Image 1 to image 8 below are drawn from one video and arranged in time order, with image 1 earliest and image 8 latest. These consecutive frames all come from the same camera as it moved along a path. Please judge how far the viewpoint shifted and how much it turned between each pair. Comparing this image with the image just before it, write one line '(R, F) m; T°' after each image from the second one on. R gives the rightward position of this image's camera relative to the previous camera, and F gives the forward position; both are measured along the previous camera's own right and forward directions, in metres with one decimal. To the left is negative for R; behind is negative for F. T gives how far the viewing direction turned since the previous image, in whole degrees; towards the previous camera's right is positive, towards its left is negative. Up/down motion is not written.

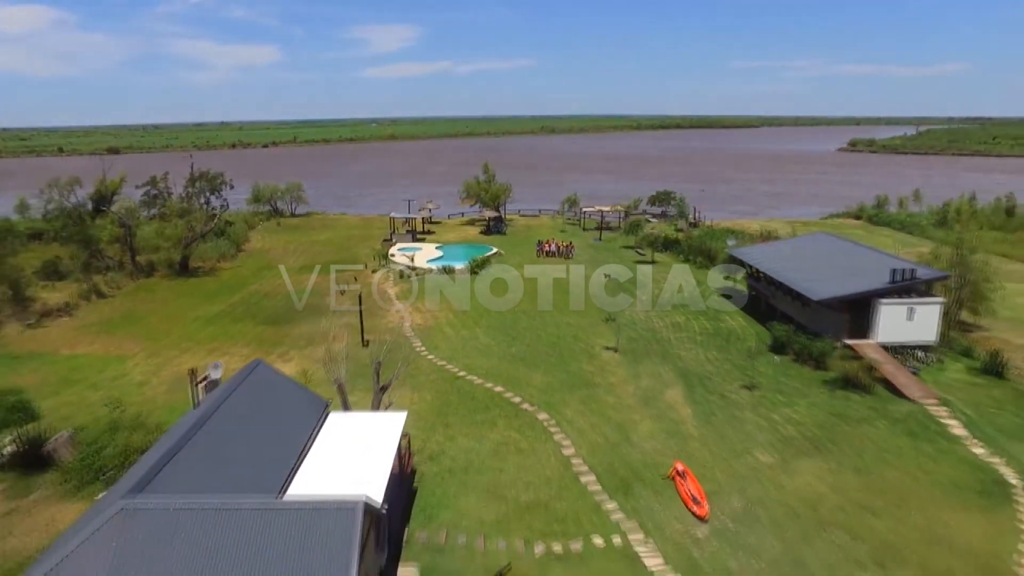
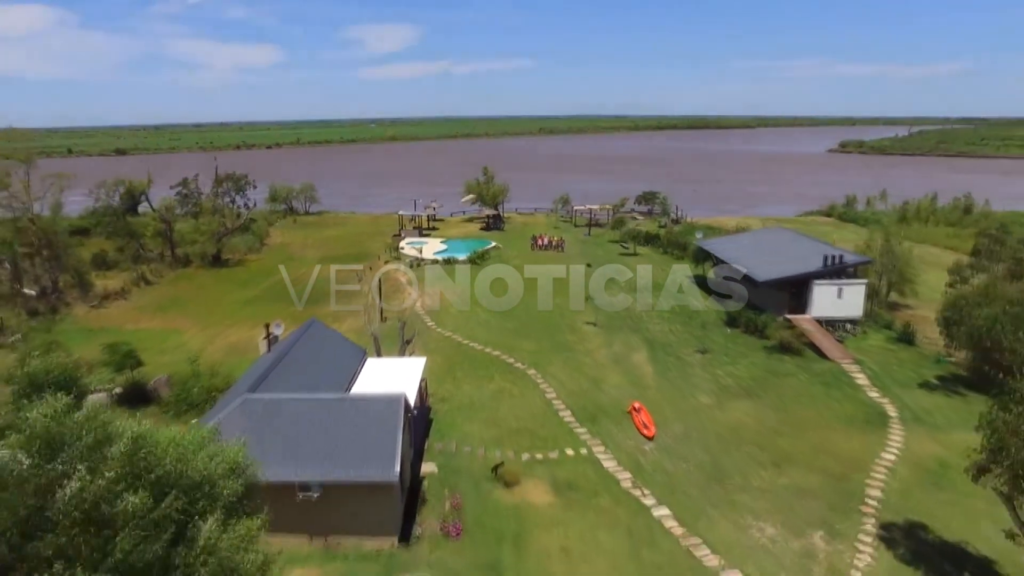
(+0.2, -5.2) m; 0°
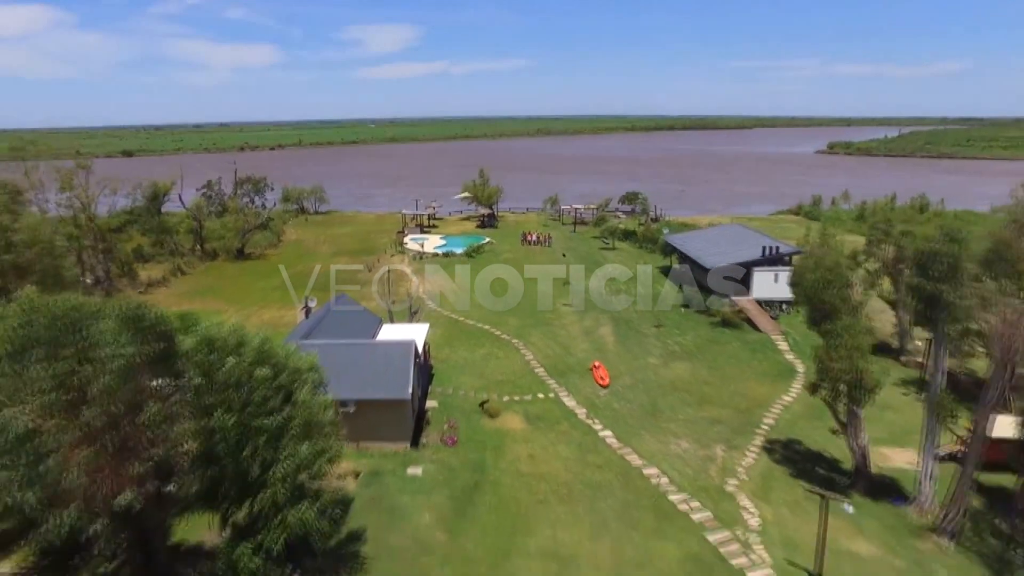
(+0.5, -5.9) m; 0°
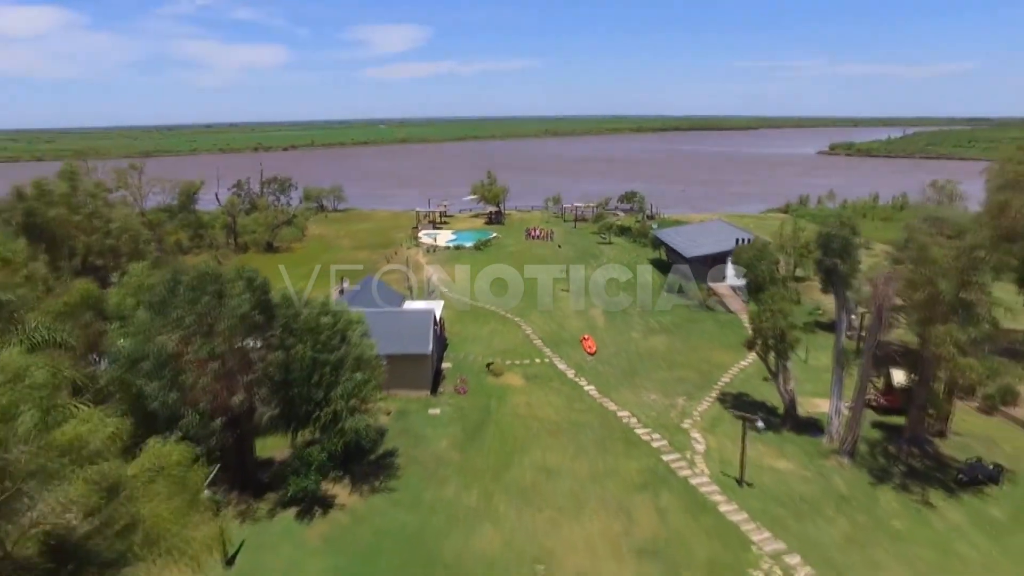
(+0.3, -5.1) m; -1°
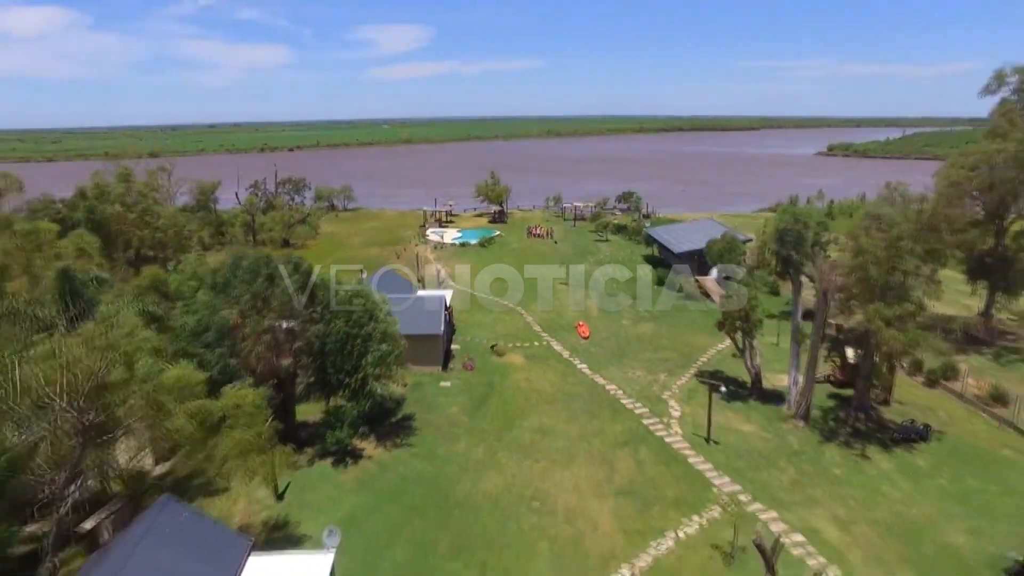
(0.0, -3.6) m; 0°
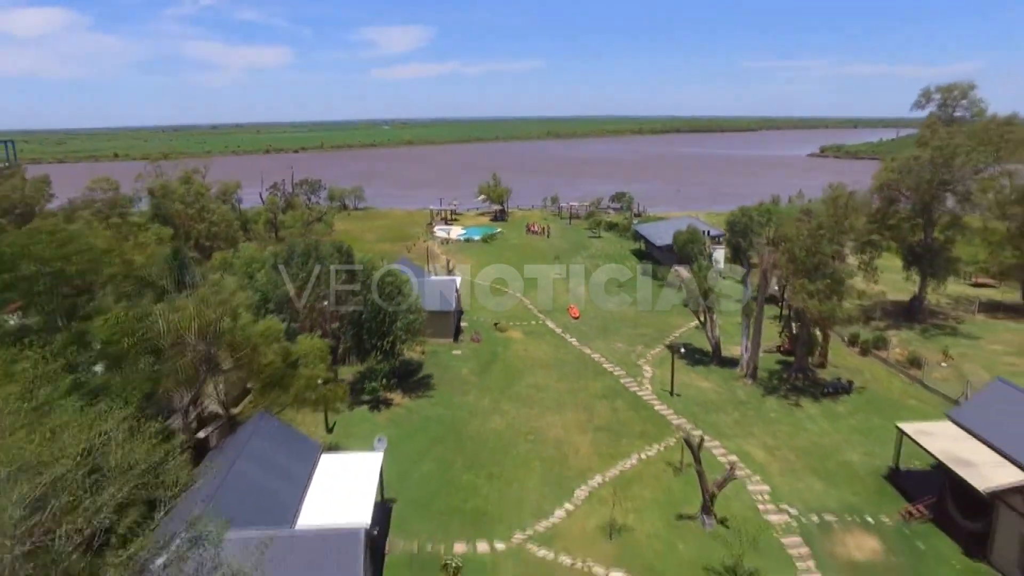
(0.0, -5.6) m; 0°
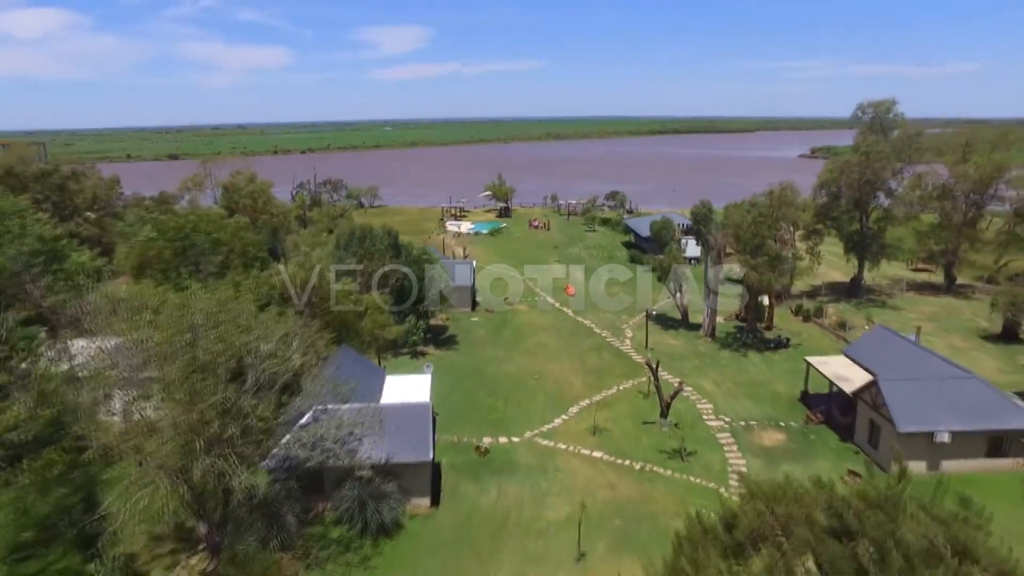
(-0.4, -7.9) m; 0°
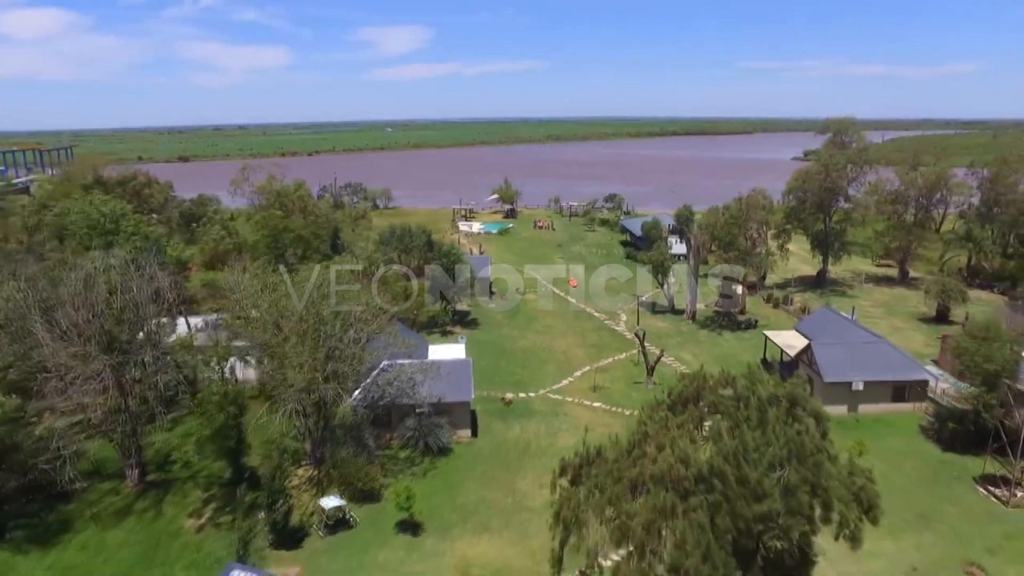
(-0.8, -7.2) m; 0°
